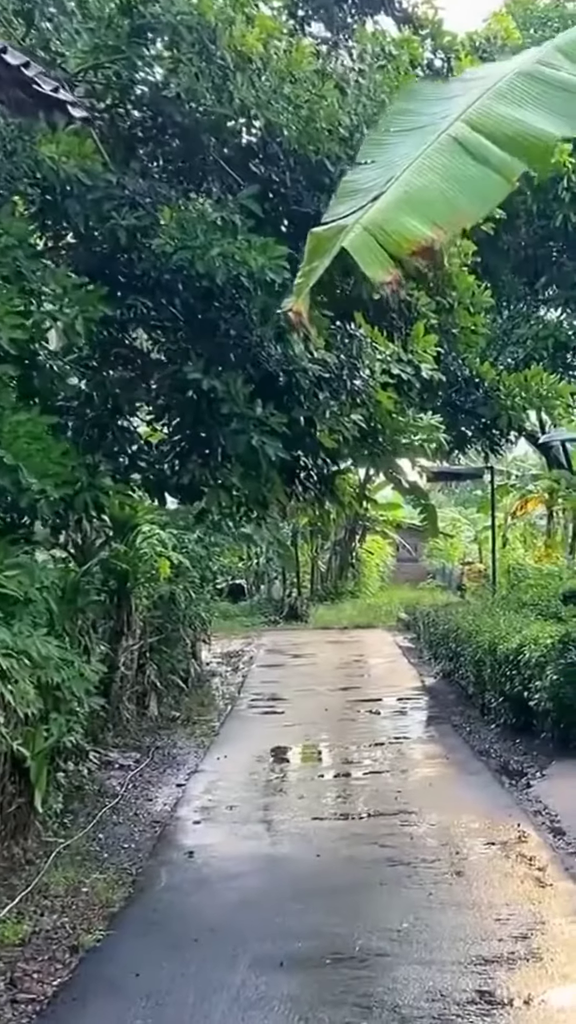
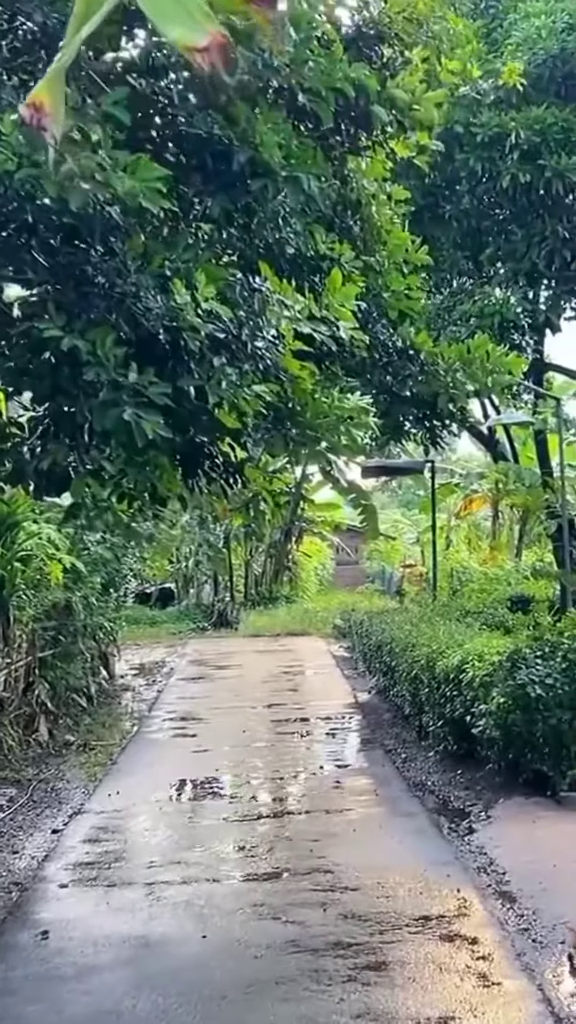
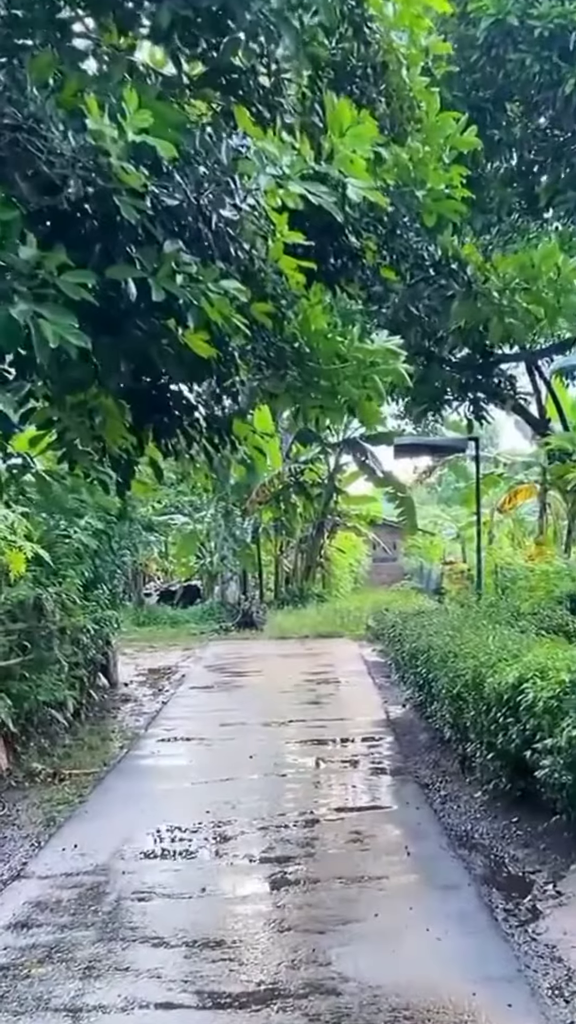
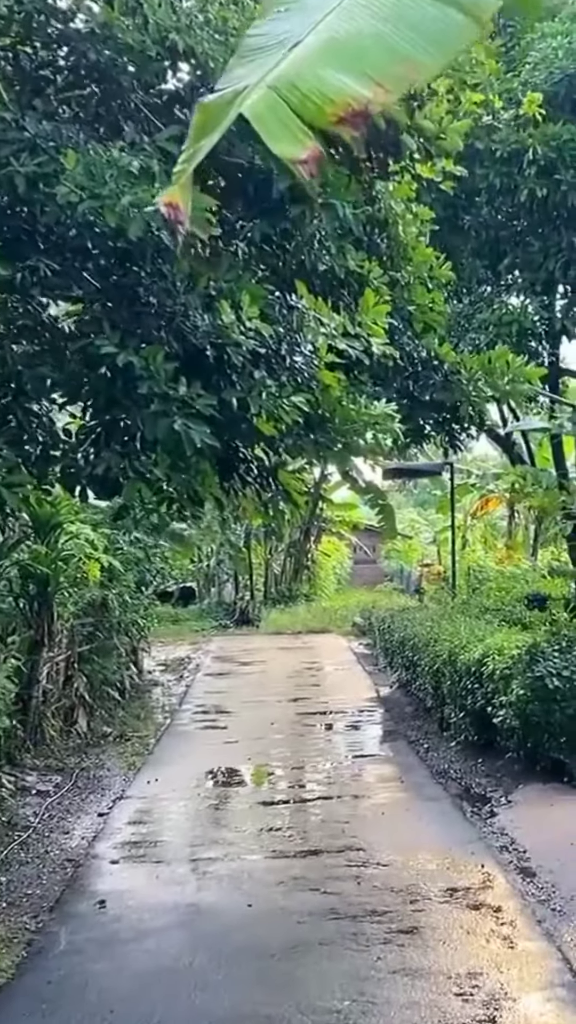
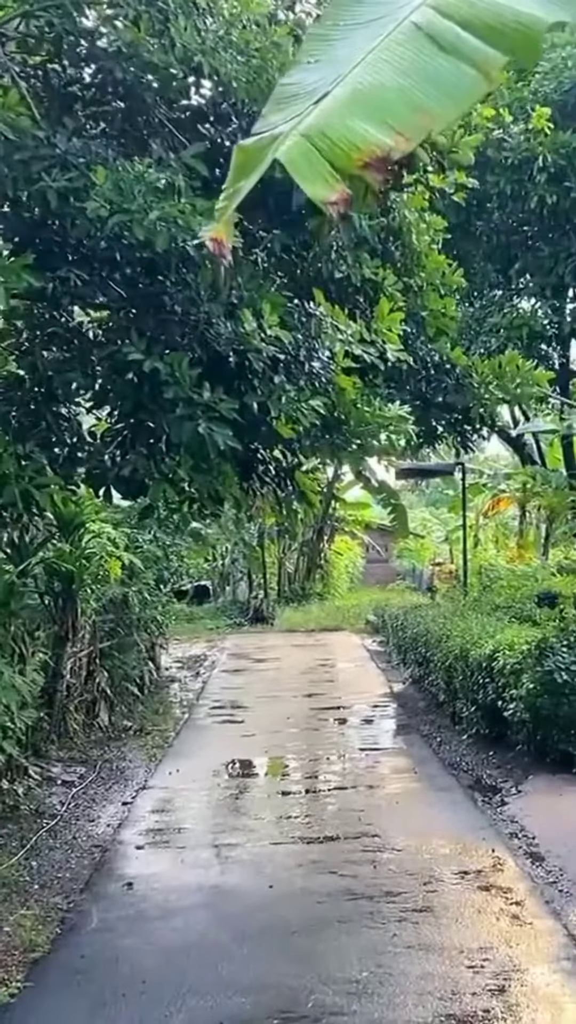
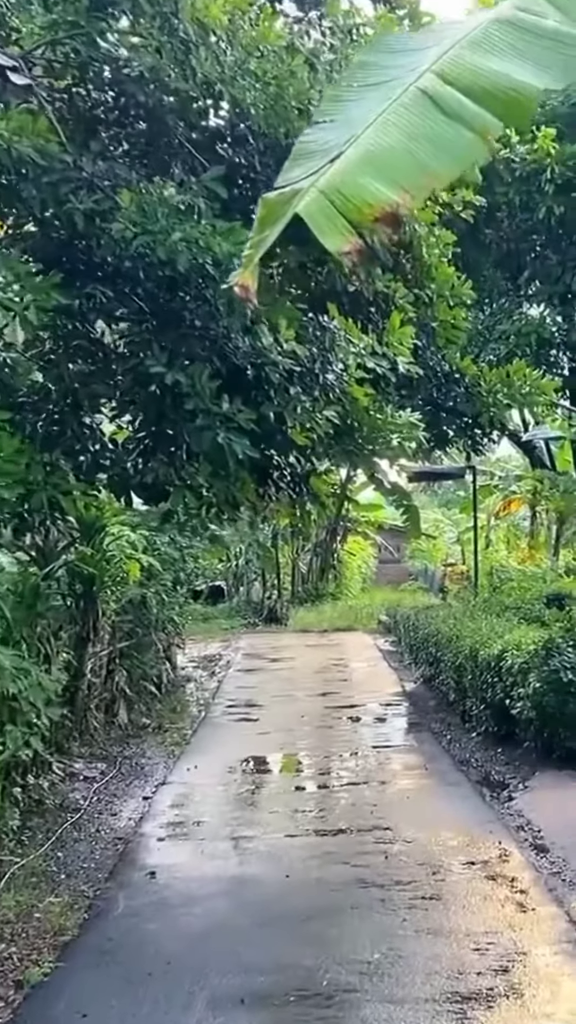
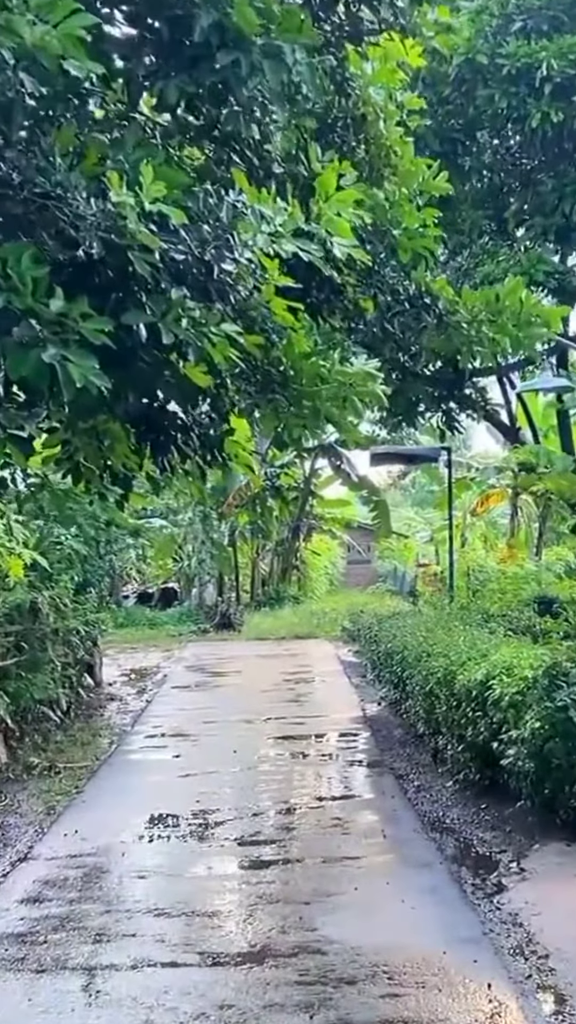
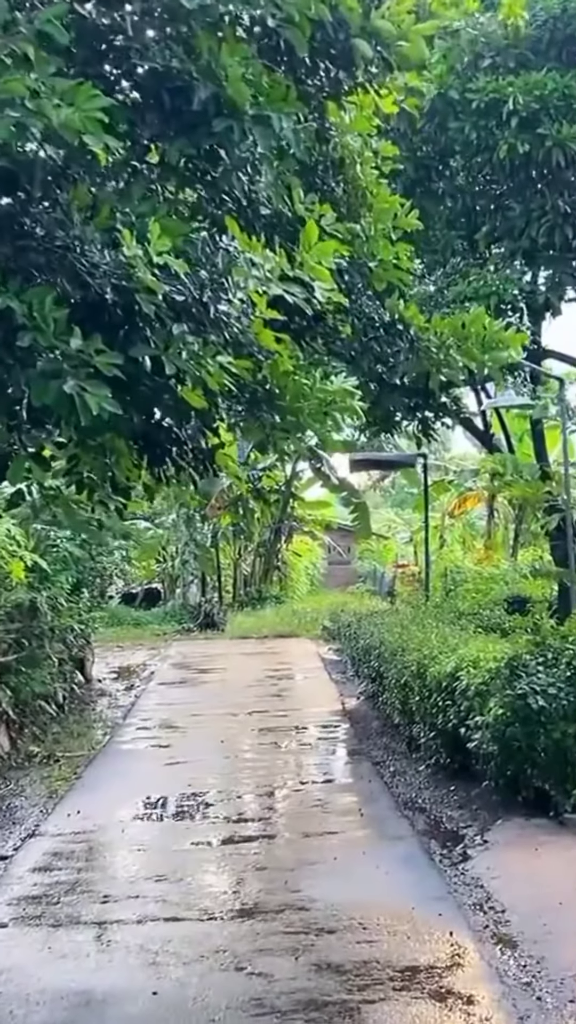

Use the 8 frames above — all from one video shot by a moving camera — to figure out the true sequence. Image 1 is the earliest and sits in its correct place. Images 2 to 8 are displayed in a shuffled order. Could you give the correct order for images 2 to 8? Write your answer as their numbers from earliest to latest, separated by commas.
6, 5, 4, 2, 8, 7, 3
